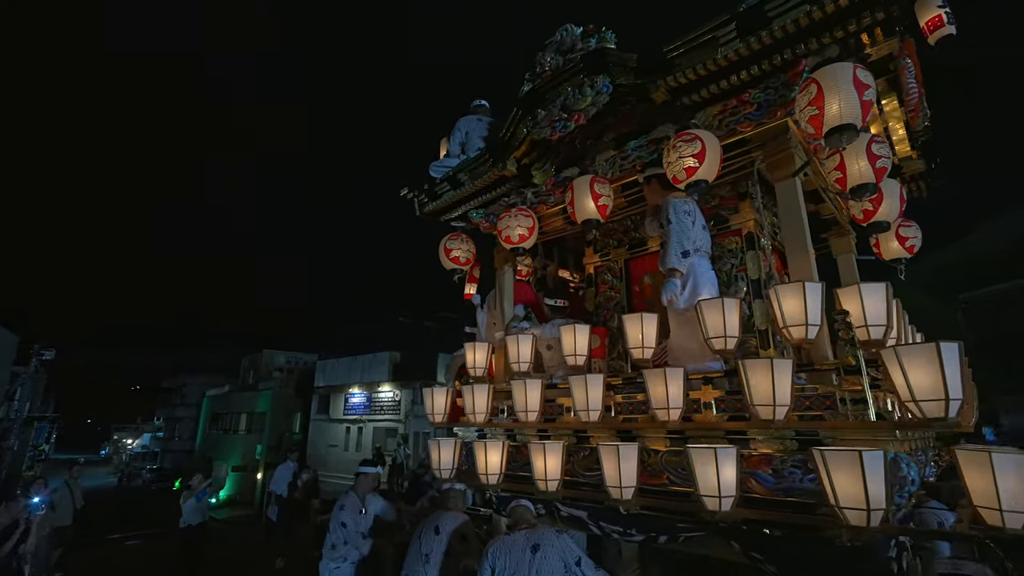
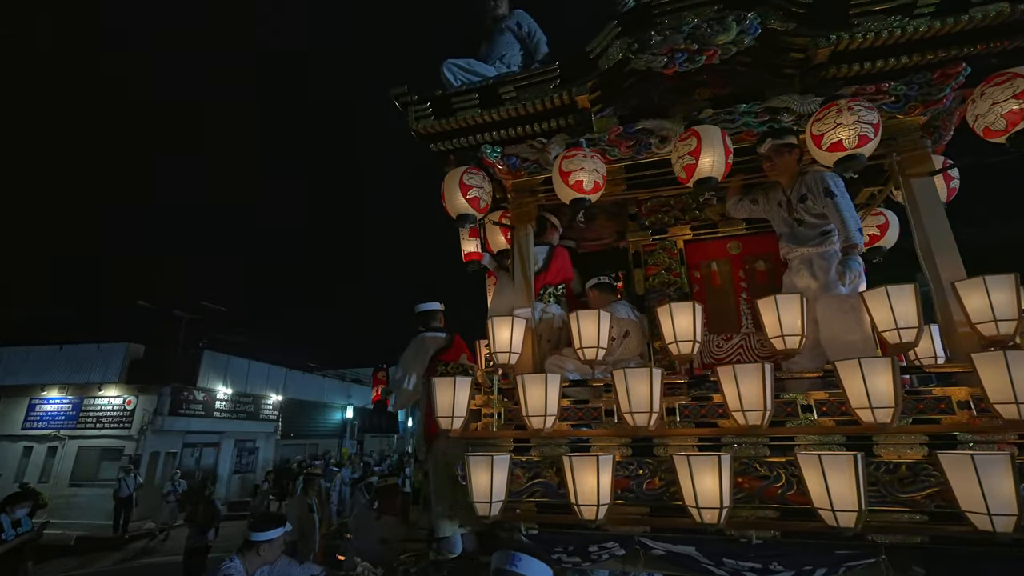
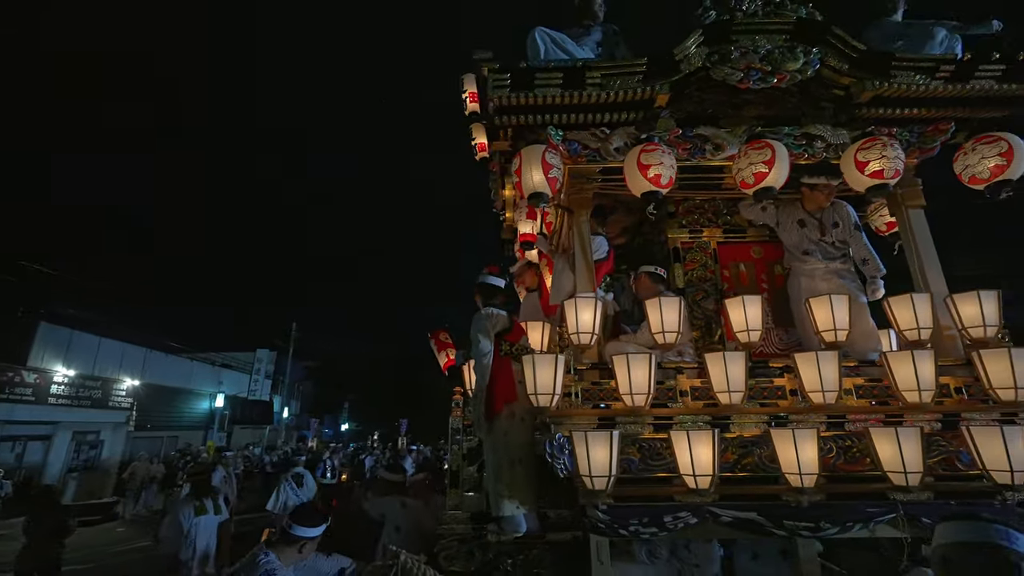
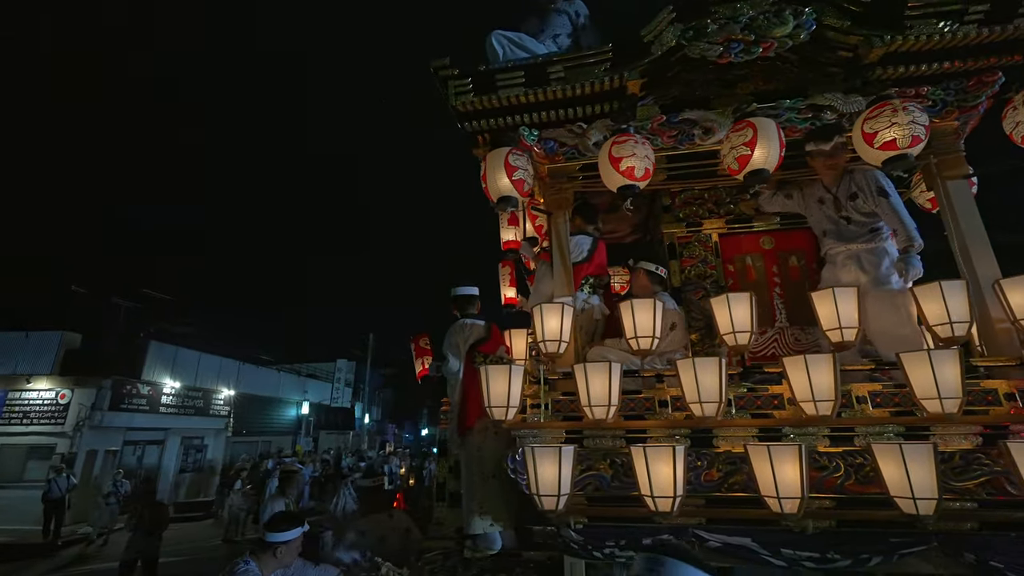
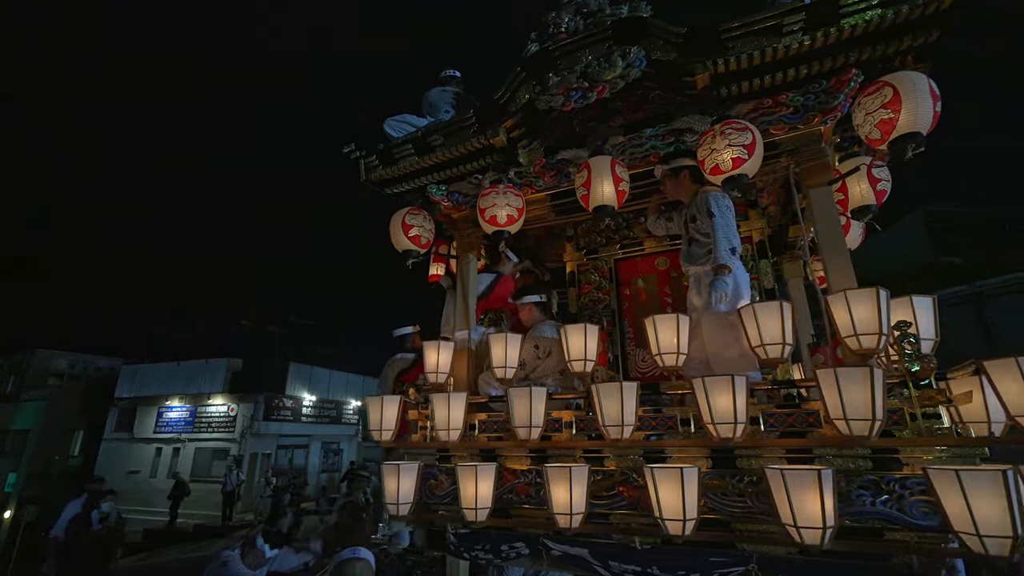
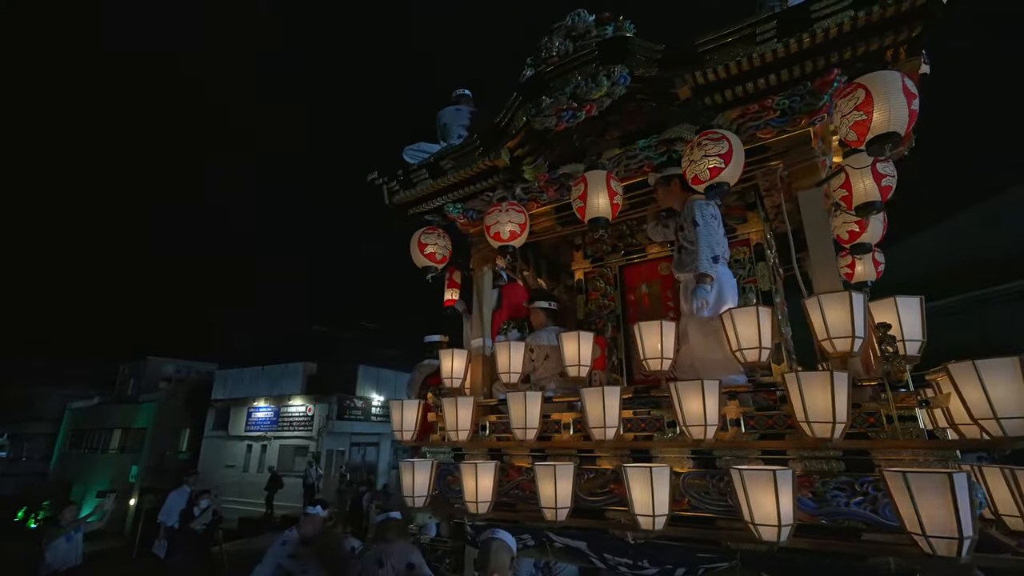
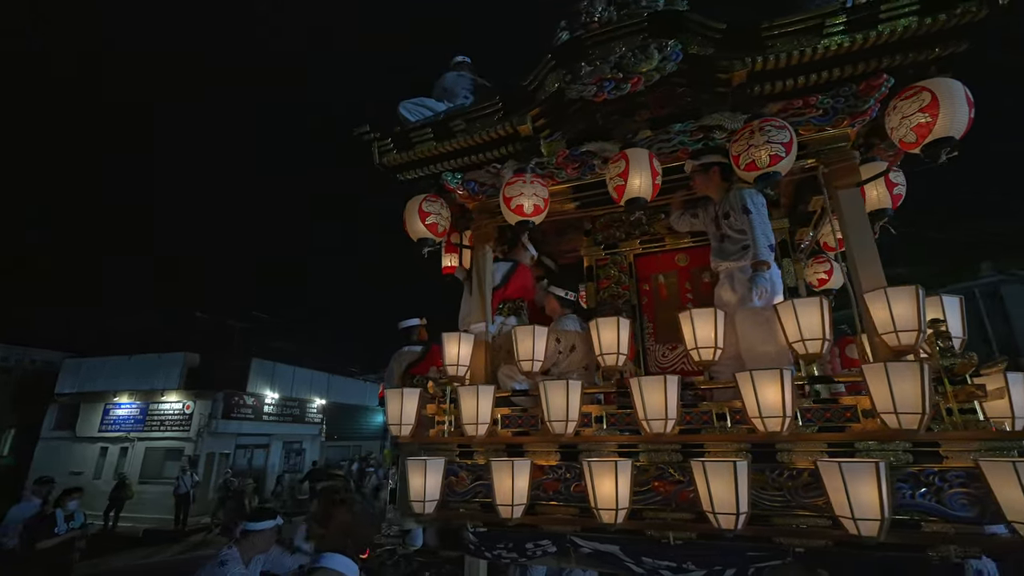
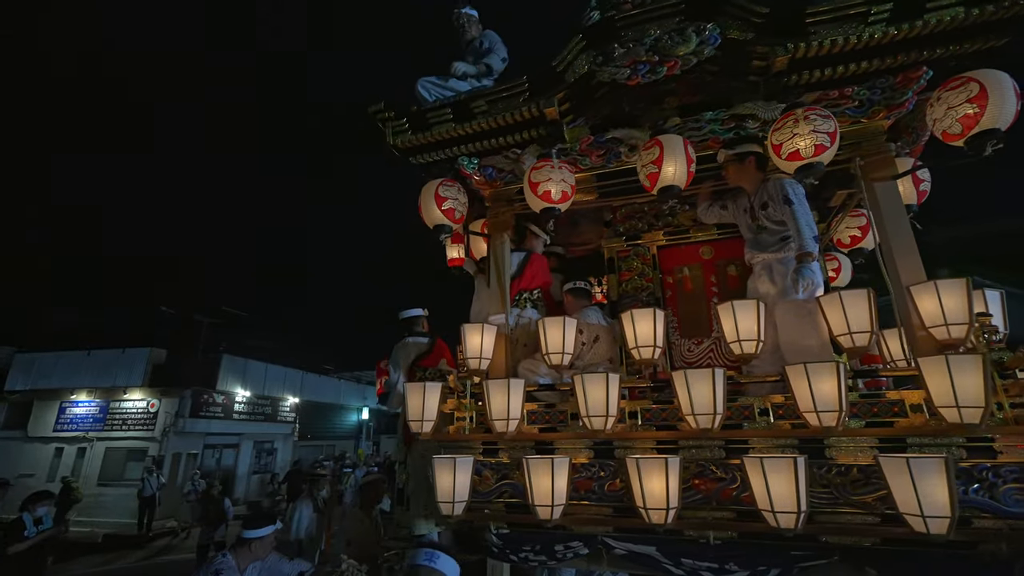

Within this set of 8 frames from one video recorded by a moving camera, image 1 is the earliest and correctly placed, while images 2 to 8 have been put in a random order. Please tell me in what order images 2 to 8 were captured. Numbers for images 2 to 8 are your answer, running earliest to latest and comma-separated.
6, 5, 7, 8, 2, 4, 3
